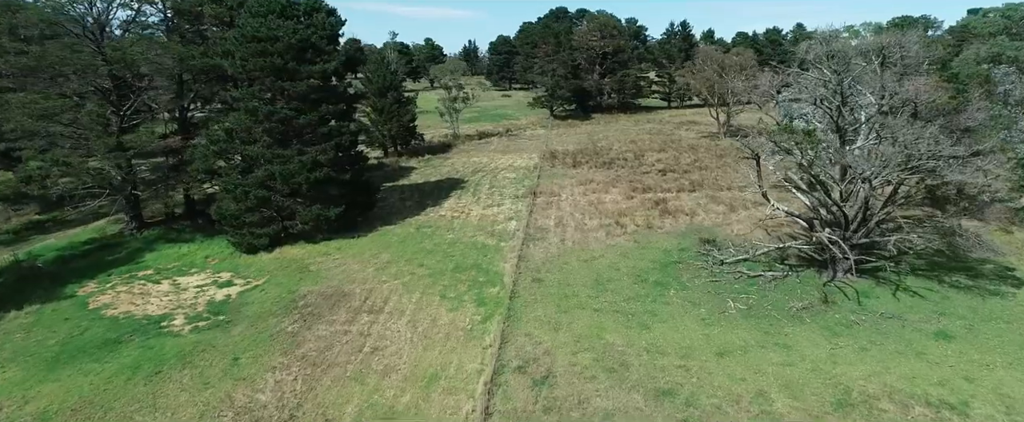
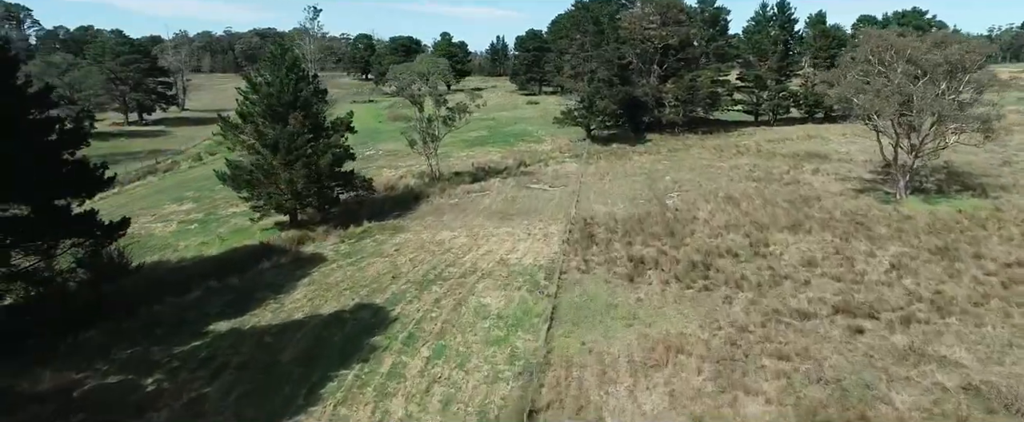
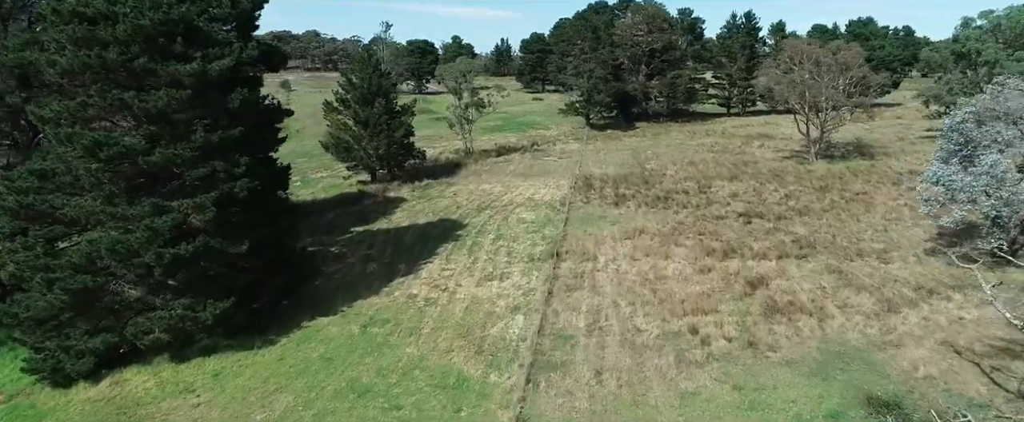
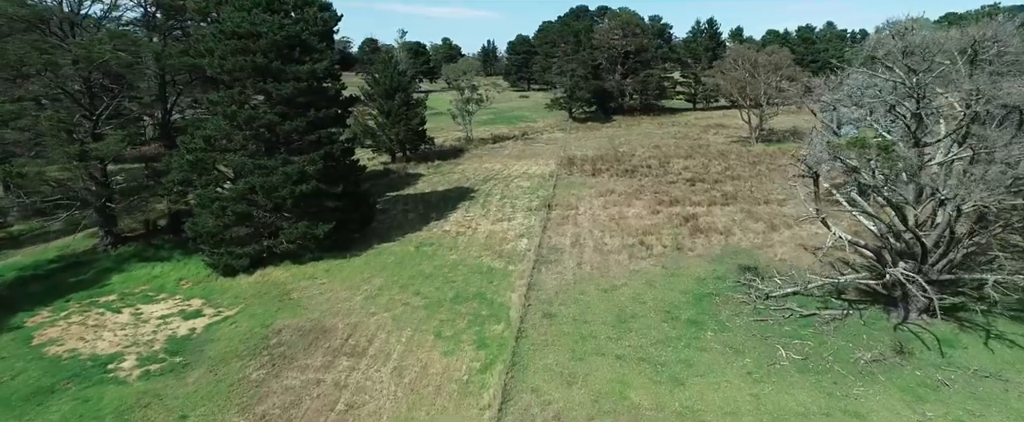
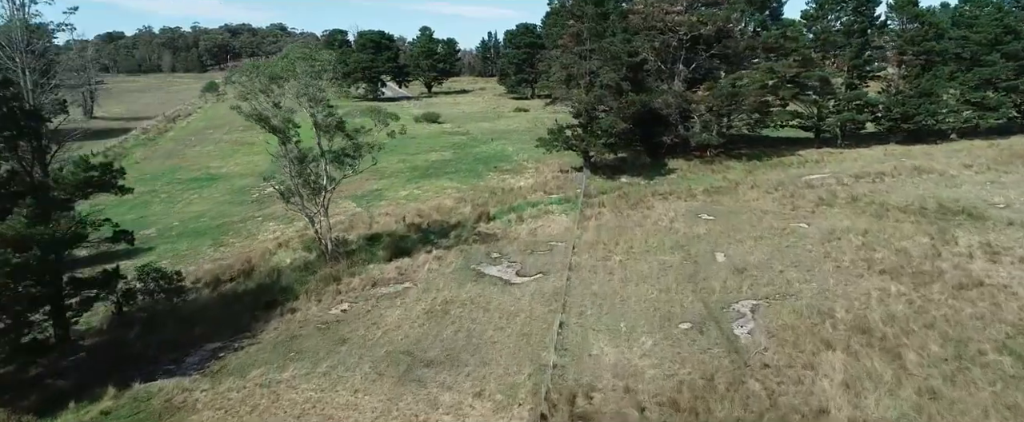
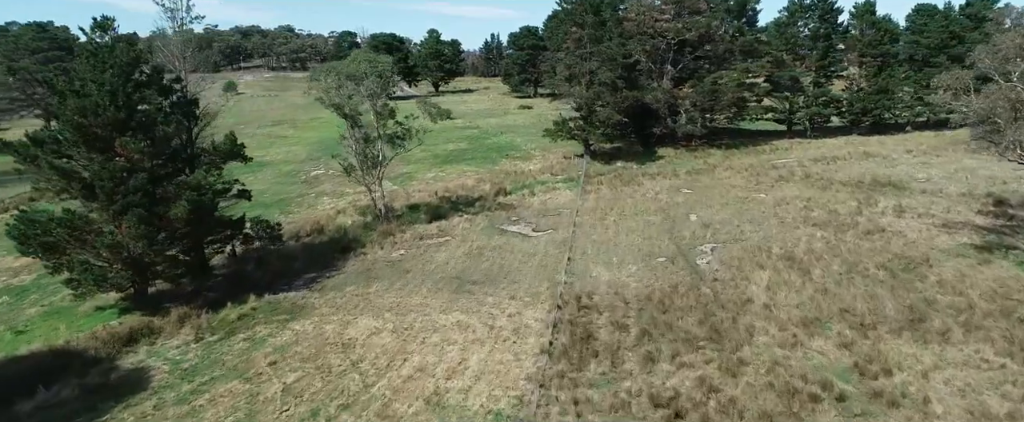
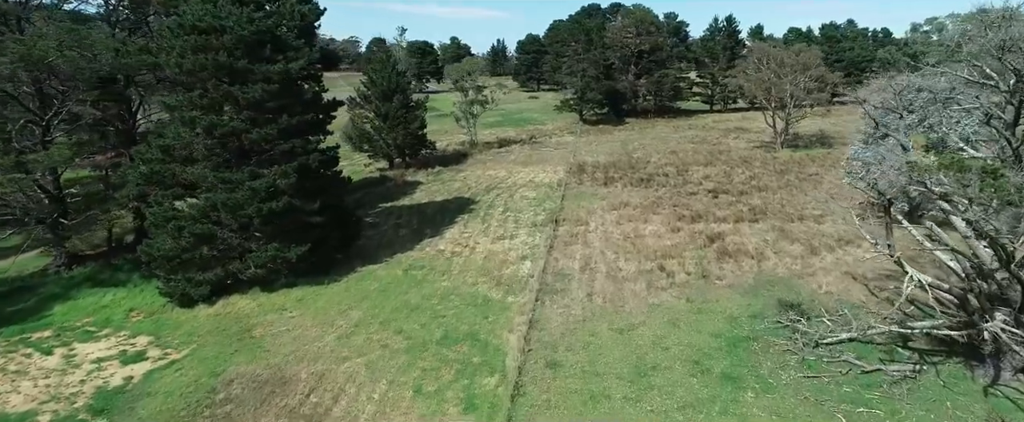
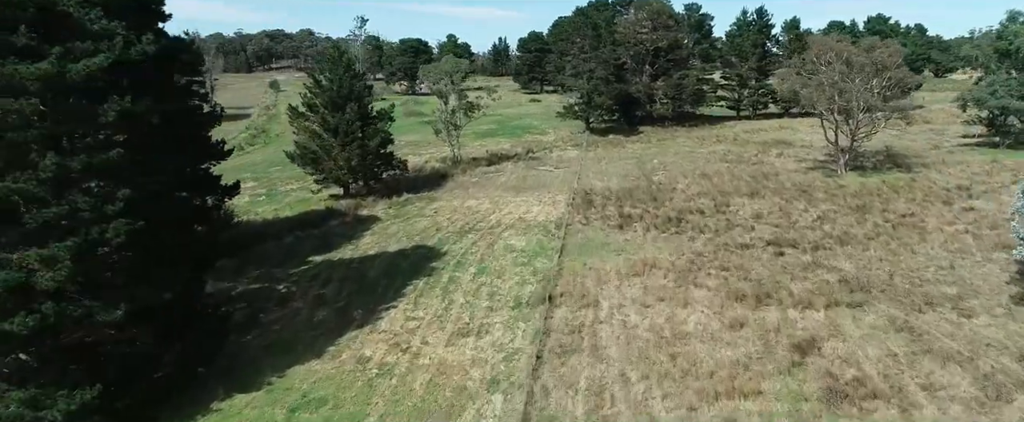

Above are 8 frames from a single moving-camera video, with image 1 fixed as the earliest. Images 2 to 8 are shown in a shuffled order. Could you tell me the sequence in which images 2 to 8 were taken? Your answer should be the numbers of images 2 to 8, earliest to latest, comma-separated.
4, 7, 3, 8, 2, 6, 5
